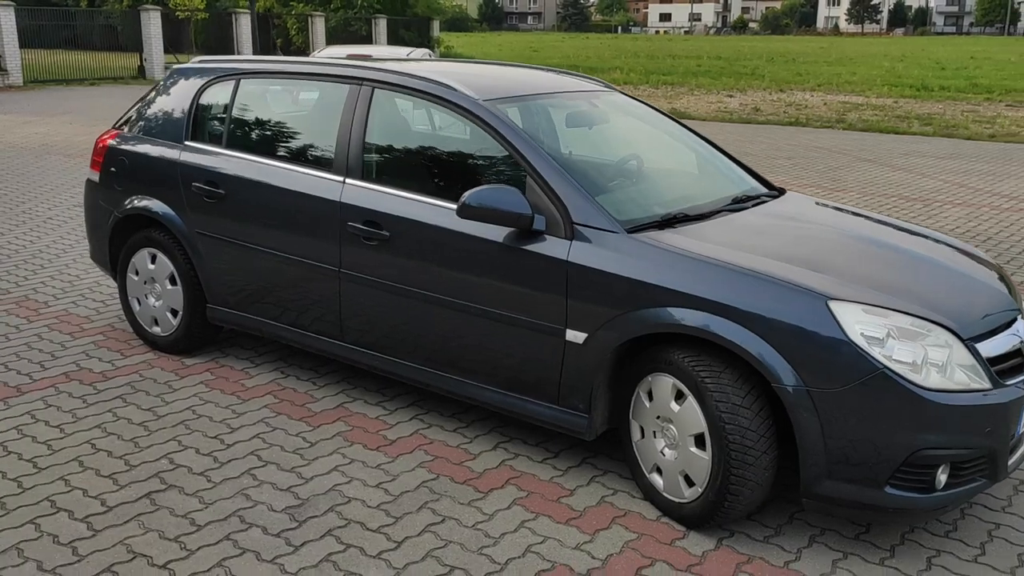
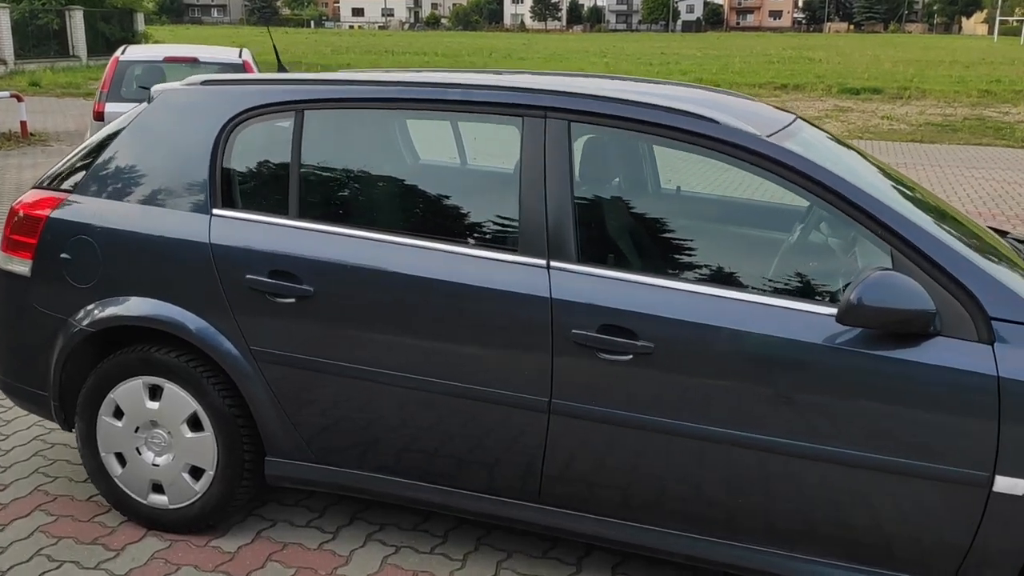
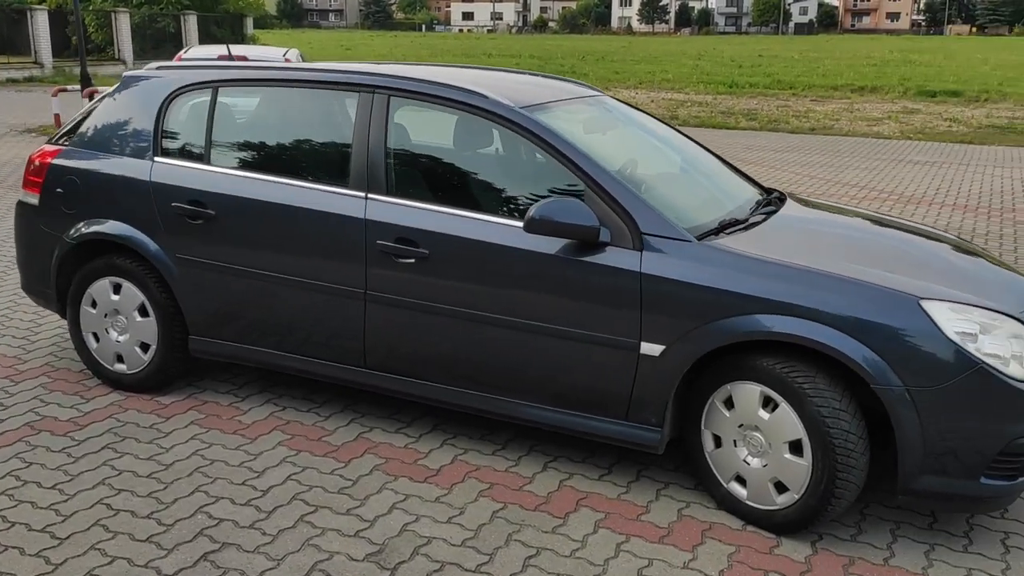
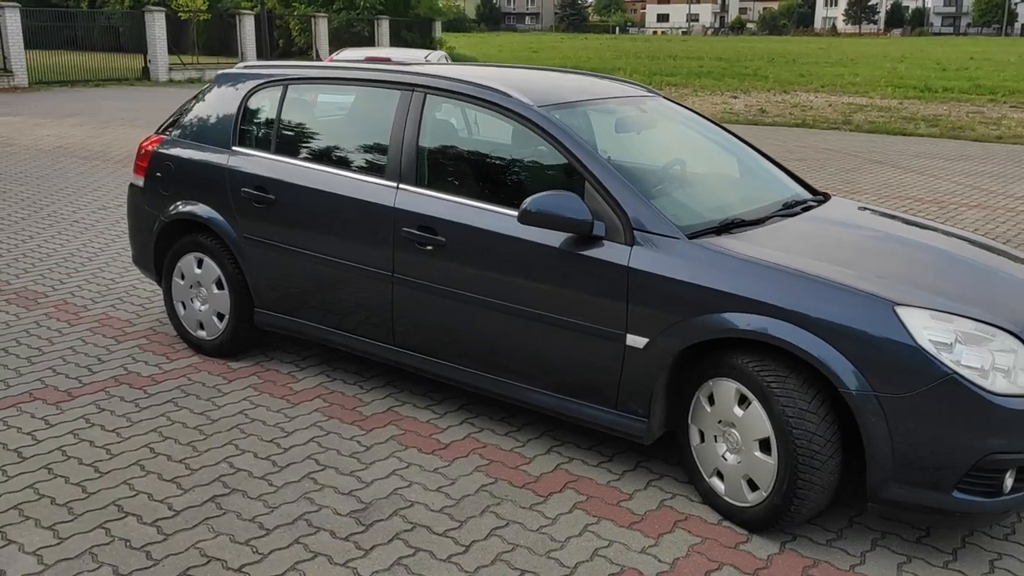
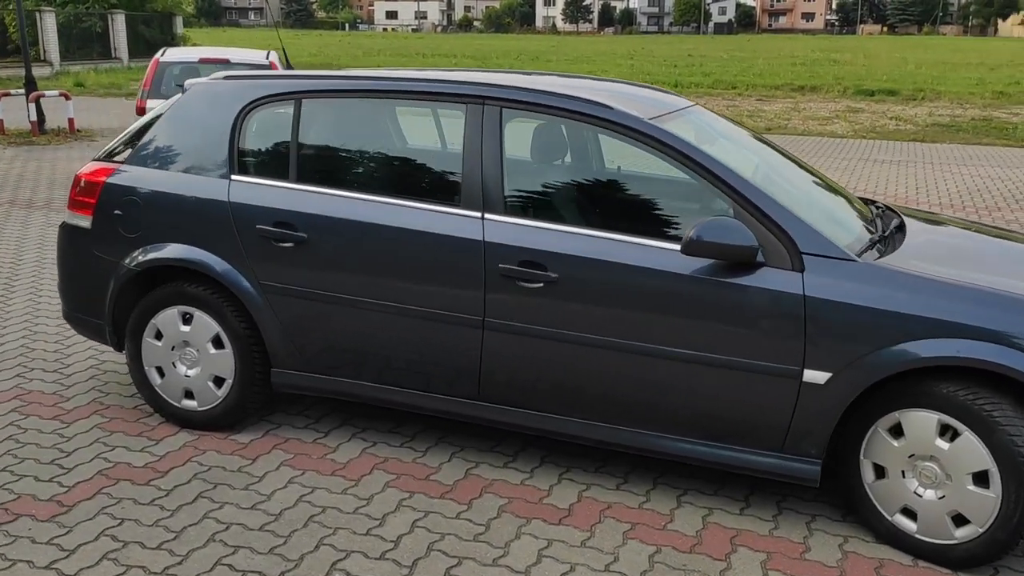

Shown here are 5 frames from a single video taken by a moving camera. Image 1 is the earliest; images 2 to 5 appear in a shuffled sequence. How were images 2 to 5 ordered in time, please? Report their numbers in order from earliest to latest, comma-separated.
4, 3, 5, 2
